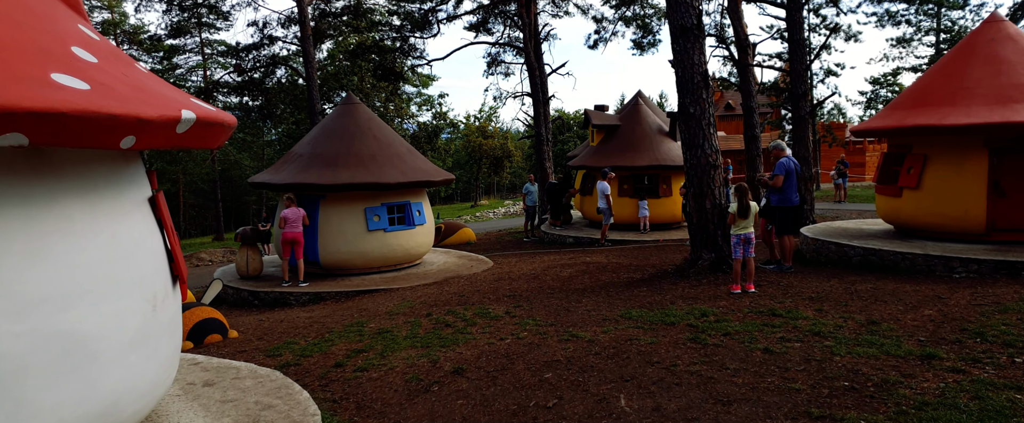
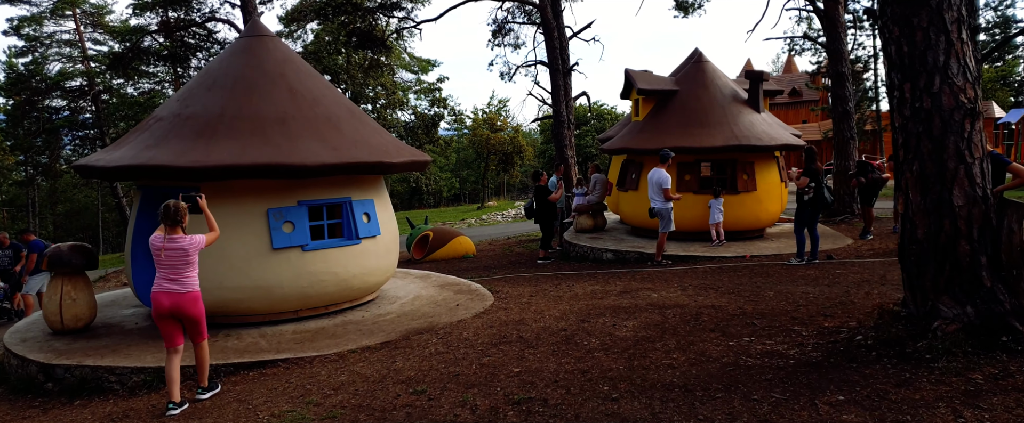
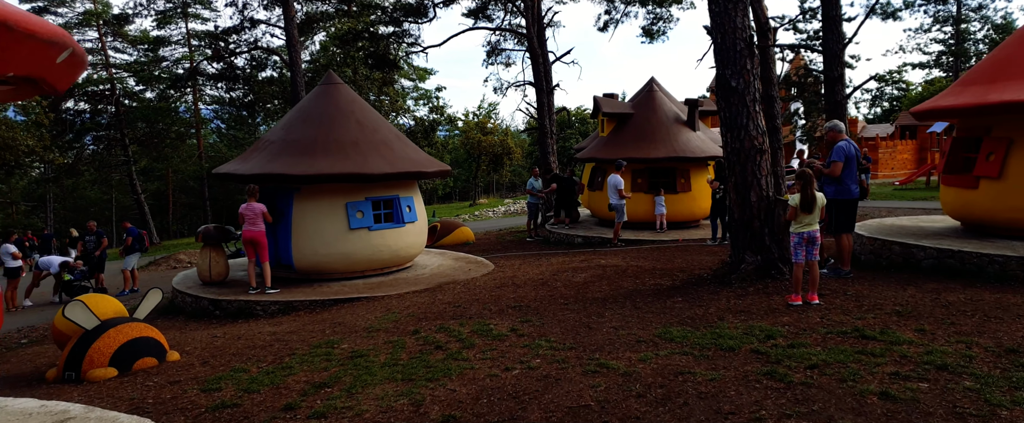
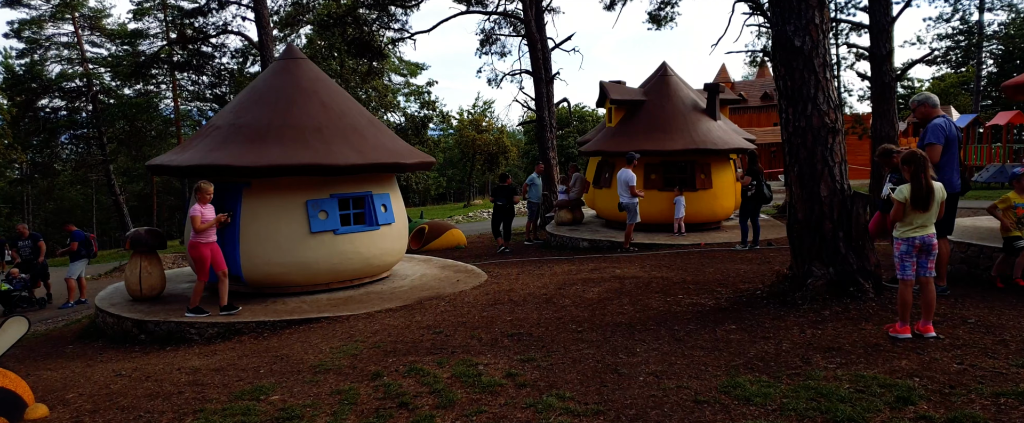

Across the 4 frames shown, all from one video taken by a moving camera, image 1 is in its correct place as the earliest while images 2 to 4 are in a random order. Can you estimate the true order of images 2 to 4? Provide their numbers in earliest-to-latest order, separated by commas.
3, 4, 2
